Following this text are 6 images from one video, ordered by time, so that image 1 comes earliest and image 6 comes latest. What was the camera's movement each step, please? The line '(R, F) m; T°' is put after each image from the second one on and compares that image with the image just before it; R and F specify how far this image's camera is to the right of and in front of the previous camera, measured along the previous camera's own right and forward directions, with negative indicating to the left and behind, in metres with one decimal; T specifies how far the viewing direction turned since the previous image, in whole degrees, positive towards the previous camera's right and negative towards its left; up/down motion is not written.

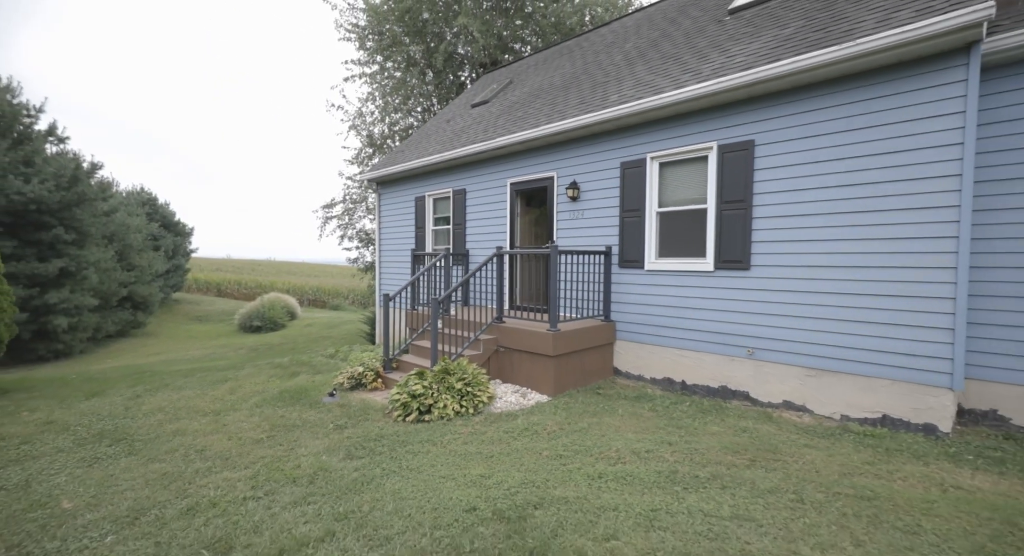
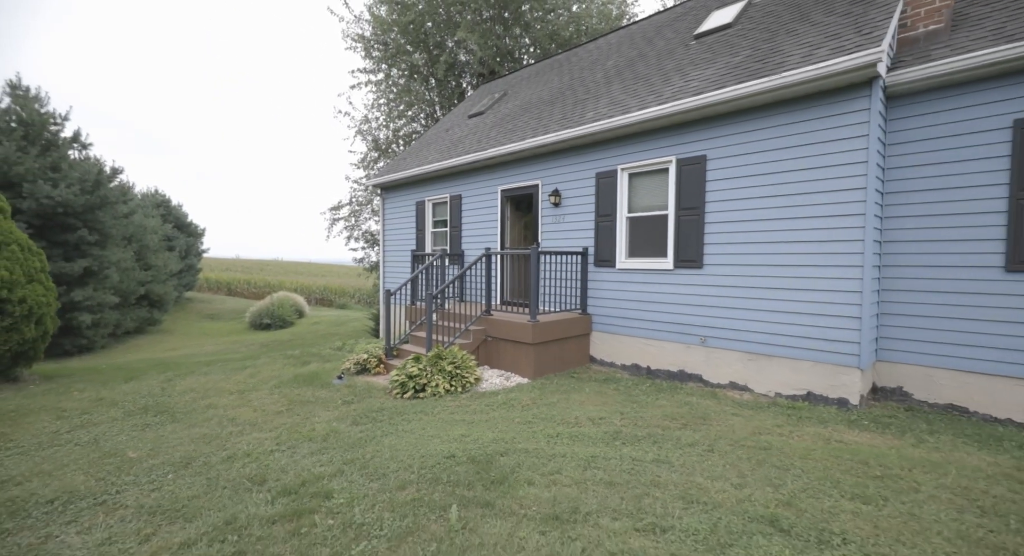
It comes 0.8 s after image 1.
(+0.3, -0.8) m; -1°
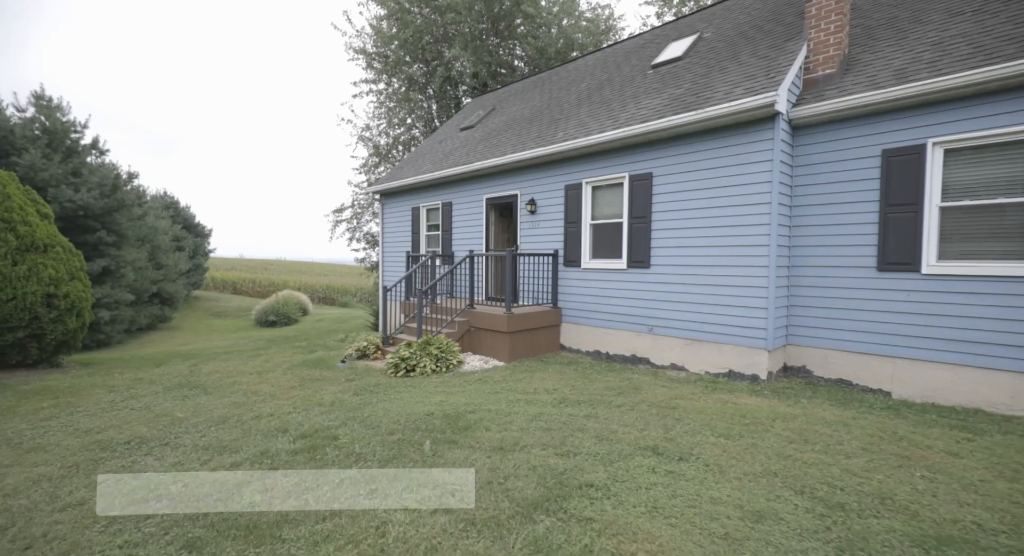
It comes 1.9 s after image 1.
(+0.3, -1.1) m; 0°
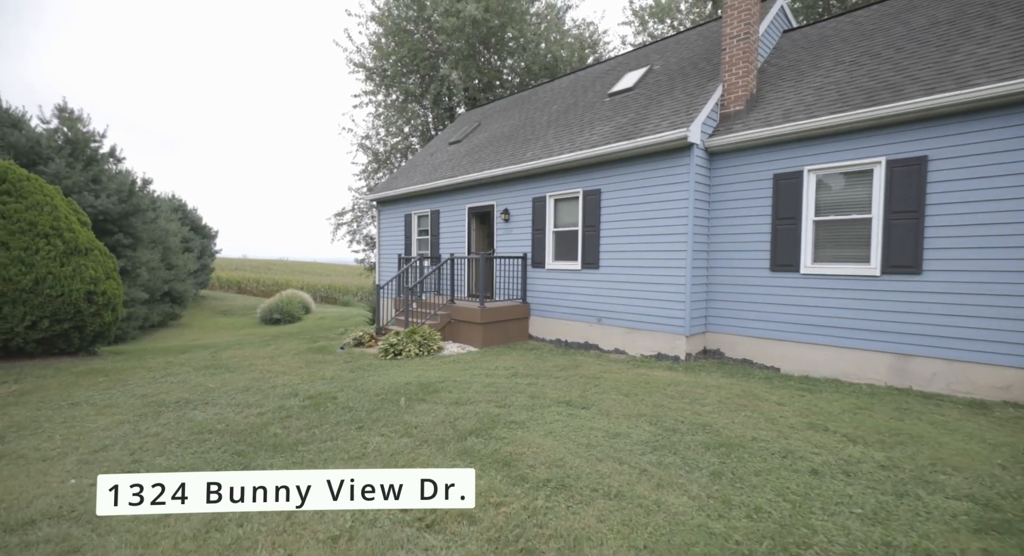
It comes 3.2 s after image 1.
(+0.5, -1.4) m; 0°
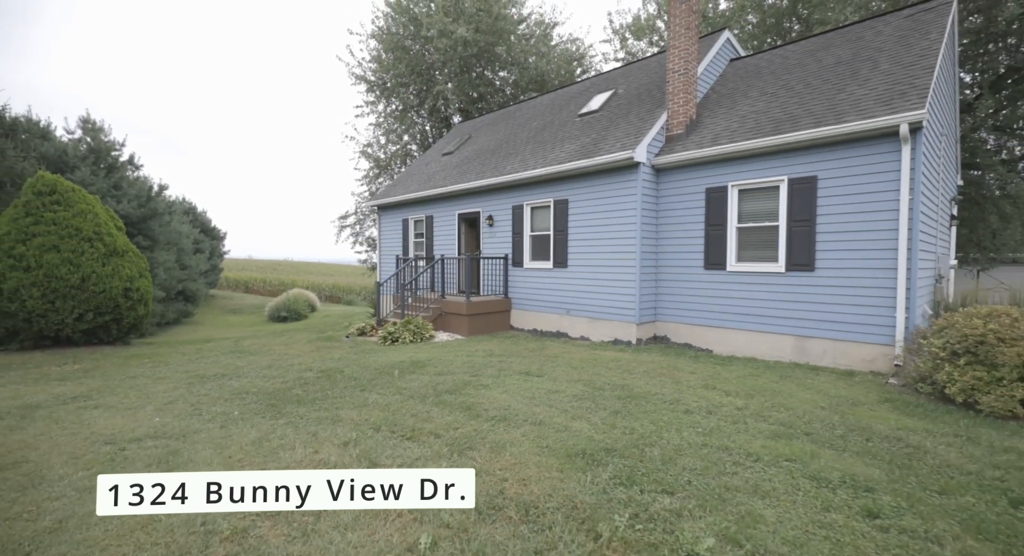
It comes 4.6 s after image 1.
(+0.4, -1.3) m; 0°
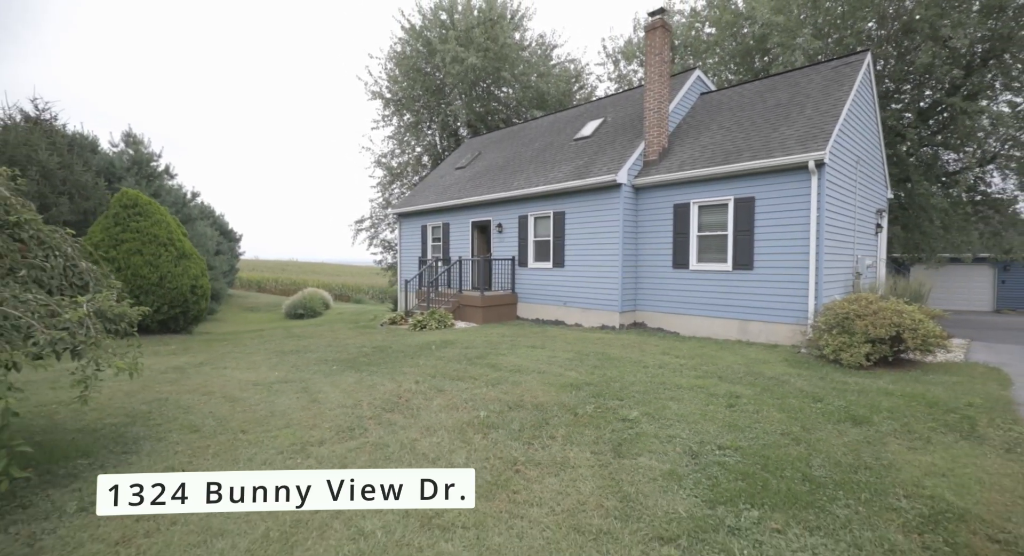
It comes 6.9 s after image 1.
(-0.1, -2.1) m; 0°
